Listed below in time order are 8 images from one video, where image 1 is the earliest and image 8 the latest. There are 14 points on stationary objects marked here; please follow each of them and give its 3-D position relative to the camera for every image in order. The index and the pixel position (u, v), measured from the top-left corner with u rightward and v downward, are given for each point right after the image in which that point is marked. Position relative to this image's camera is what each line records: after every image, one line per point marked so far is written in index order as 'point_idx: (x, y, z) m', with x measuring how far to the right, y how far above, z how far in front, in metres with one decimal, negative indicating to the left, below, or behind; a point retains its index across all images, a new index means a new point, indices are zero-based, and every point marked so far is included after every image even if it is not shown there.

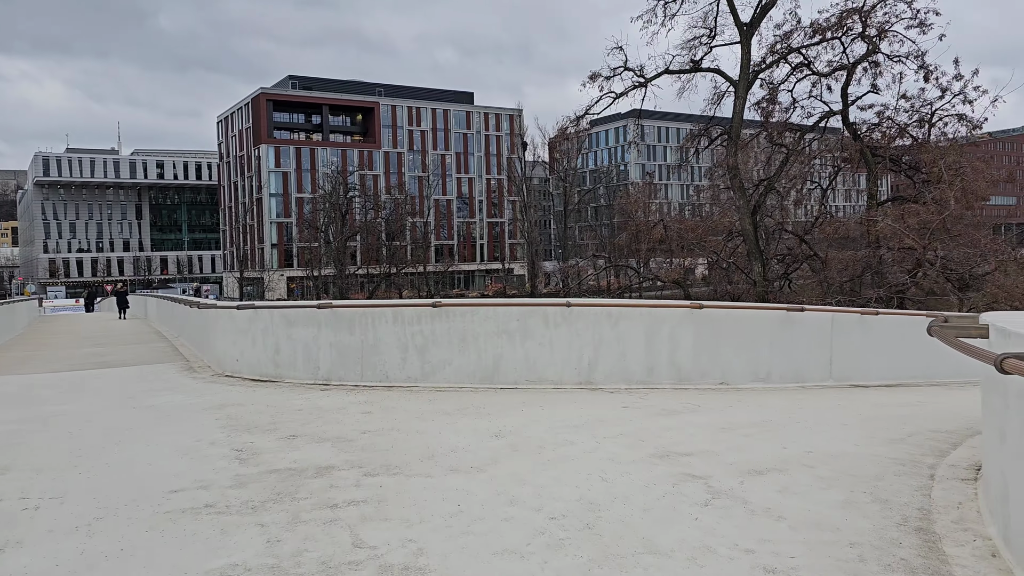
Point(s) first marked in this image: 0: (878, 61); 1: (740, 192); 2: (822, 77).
0: (+8.1, +5.0, +18.4) m
1: (+4.9, +2.1, +17.7) m
2: (+6.8, +4.6, +18.3) m
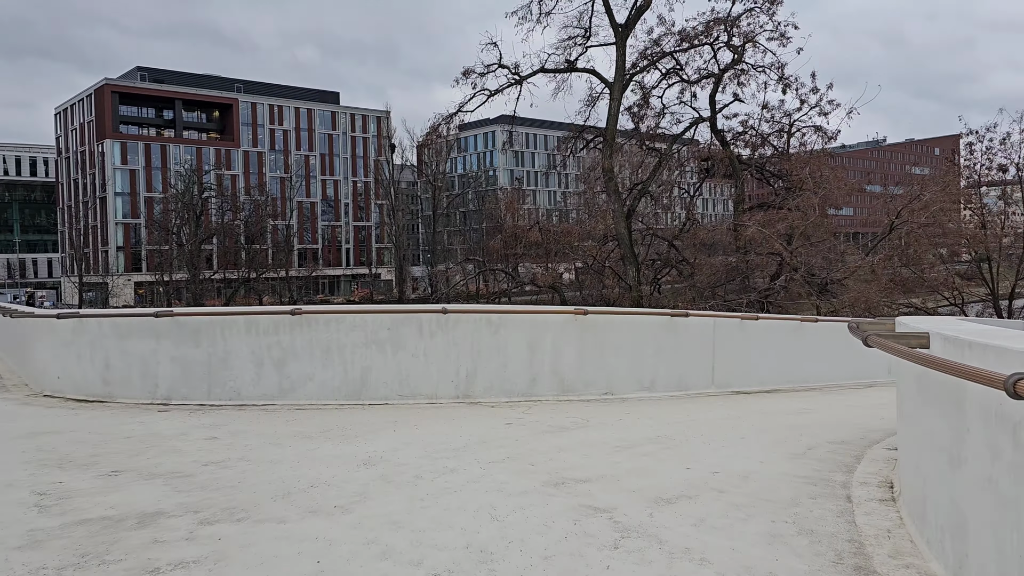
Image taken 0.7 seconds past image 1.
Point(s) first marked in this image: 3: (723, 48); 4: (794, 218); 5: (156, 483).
0: (+5.2, +4.9, +18.7) m
1: (+2.2, +2.0, +17.6) m
2: (+4.0, +4.5, +18.5) m
3: (+4.6, +5.3, +18.3) m
4: (+6.0, +1.5, +17.5) m
5: (-2.1, -1.1, +4.9) m
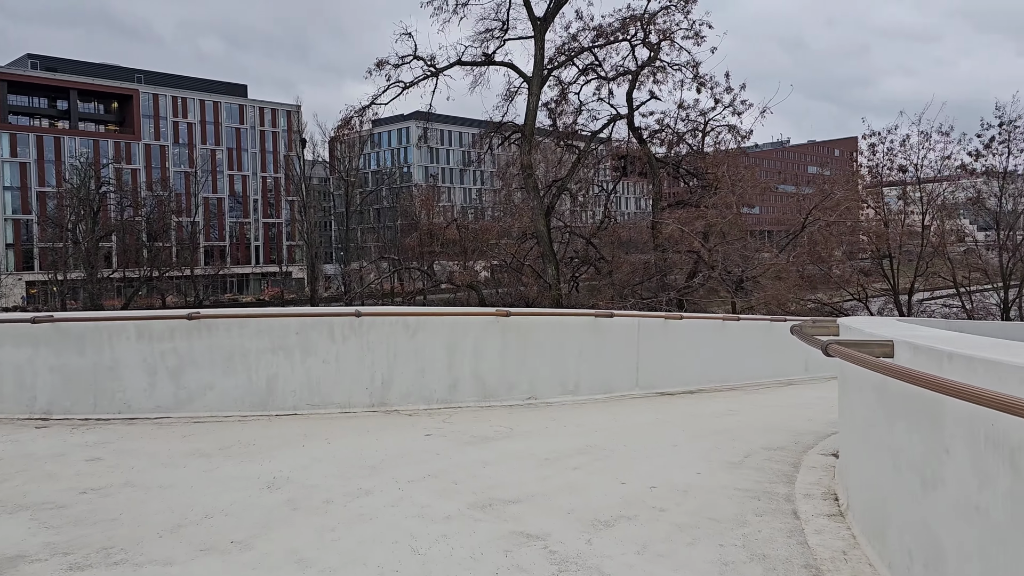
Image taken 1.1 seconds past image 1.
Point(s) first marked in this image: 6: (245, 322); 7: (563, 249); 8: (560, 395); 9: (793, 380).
0: (+3.3, +4.9, +18.7) m
1: (+0.5, +2.0, +17.3) m
2: (+2.1, +4.6, +18.4) m
3: (+2.8, +5.3, +18.2) m
4: (+4.2, +1.5, +17.6) m
5: (-2.5, -1.2, +4.2) m
6: (-2.3, -0.3, +7.2) m
7: (+1.2, +0.9, +19.7) m
8: (+0.5, -1.1, +8.3) m
9: (+3.9, -1.3, +11.7) m
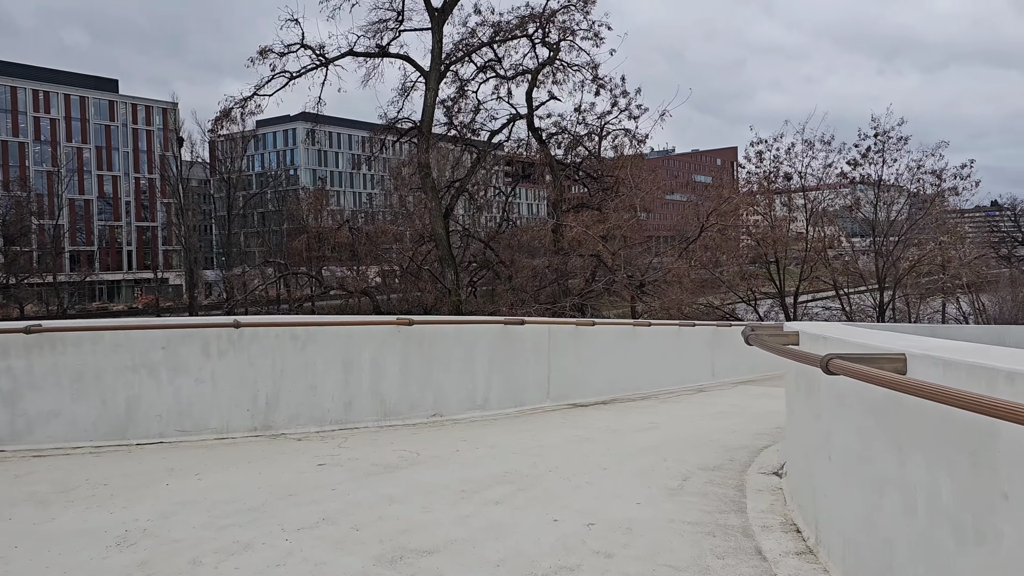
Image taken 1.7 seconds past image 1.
0: (+1.0, +4.8, +18.3) m
1: (-1.6, +1.9, +16.5) m
2: (-0.1, +4.5, +17.8) m
3: (+0.6, +5.2, +17.8) m
4: (+2.1, +1.4, +17.3) m
5: (-2.8, -1.2, +3.1) m
6: (-3.0, -0.3, +6.1) m
7: (-1.2, +0.8, +19.0) m
8: (-0.4, -1.1, +7.6) m
9: (+2.6, -1.4, +11.4) m
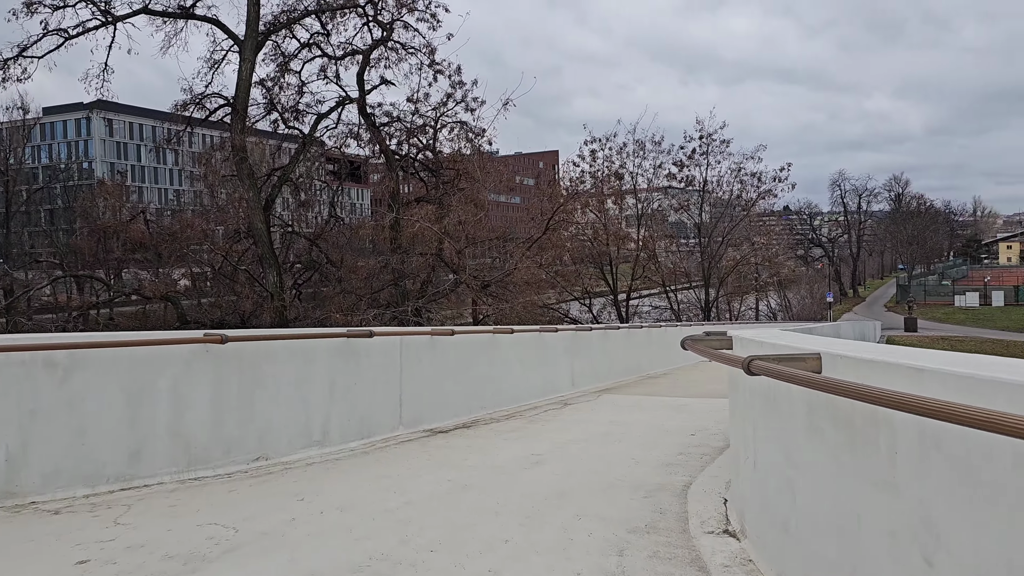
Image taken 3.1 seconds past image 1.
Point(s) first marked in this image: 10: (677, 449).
0: (-2.4, +4.8, +16.7) m
1: (-4.6, +1.8, +14.4) m
2: (-3.4, +4.4, +16.0) m
3: (-2.7, +5.2, +16.1) m
4: (-1.1, +1.4, +15.9) m
5: (-2.9, -1.2, +1.1) m
6: (-3.7, -0.4, +3.9) m
7: (-4.7, +0.7, +17.0) m
8: (-1.5, -1.1, +5.9) m
9: (+0.6, -1.4, +10.3) m
10: (+1.2, -1.2, +6.1) m
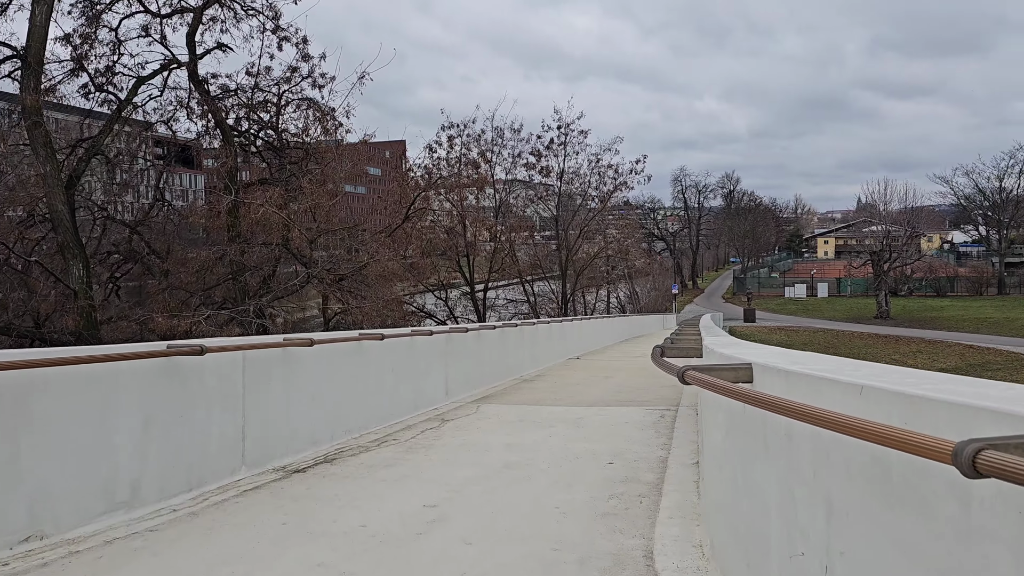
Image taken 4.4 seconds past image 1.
0: (-5.0, +4.9, +14.6) m
1: (-6.7, +1.9, +12.0) m
2: (-5.8, +4.5, +13.7) m
3: (-5.2, +5.2, +13.9) m
4: (-3.5, +1.5, +14.1) m
5: (-2.6, -1.3, -0.8) m
6: (-3.9, -0.4, +1.8) m
7: (-7.2, +0.8, +14.4) m
8: (-2.1, -1.1, +4.2) m
9: (-0.8, -1.3, +8.9) m
10: (+0.5, -1.2, +4.9) m
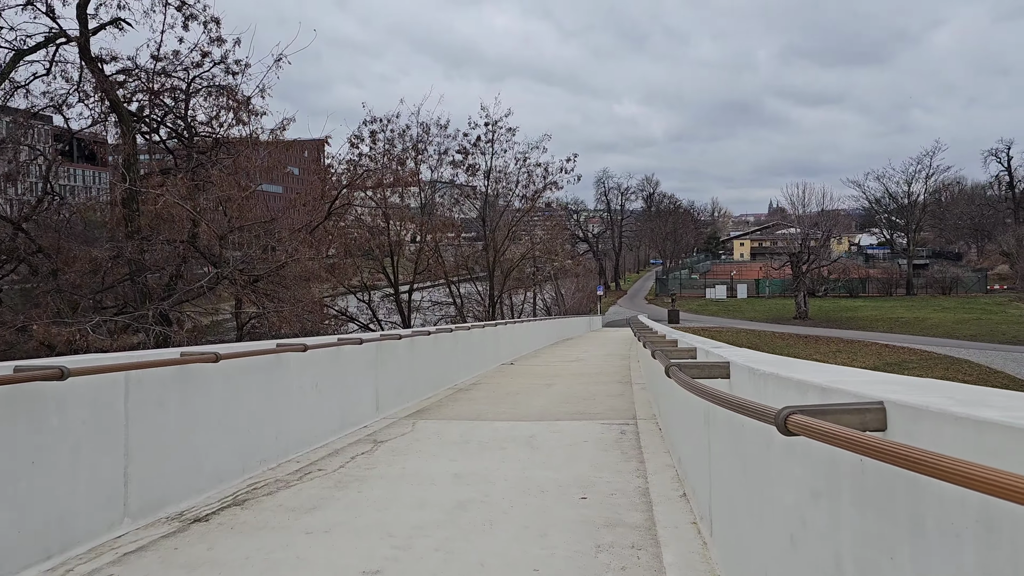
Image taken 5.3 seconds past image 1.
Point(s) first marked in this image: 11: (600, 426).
0: (-6.1, +4.8, +13.1) m
1: (-7.5, +1.8, +10.3) m
2: (-6.8, +4.4, +12.1) m
3: (-6.2, +5.2, +12.4) m
4: (-4.6, +1.4, +12.7) m
5: (-2.2, -1.3, -2.0) m
6: (-3.8, -0.4, +0.5) m
7: (-8.3, +0.8, +12.7) m
8: (-2.2, -1.2, +3.0) m
9: (-1.4, -1.3, +7.8) m
10: (+0.4, -1.2, +3.9) m
11: (+0.9, -1.3, +8.0) m
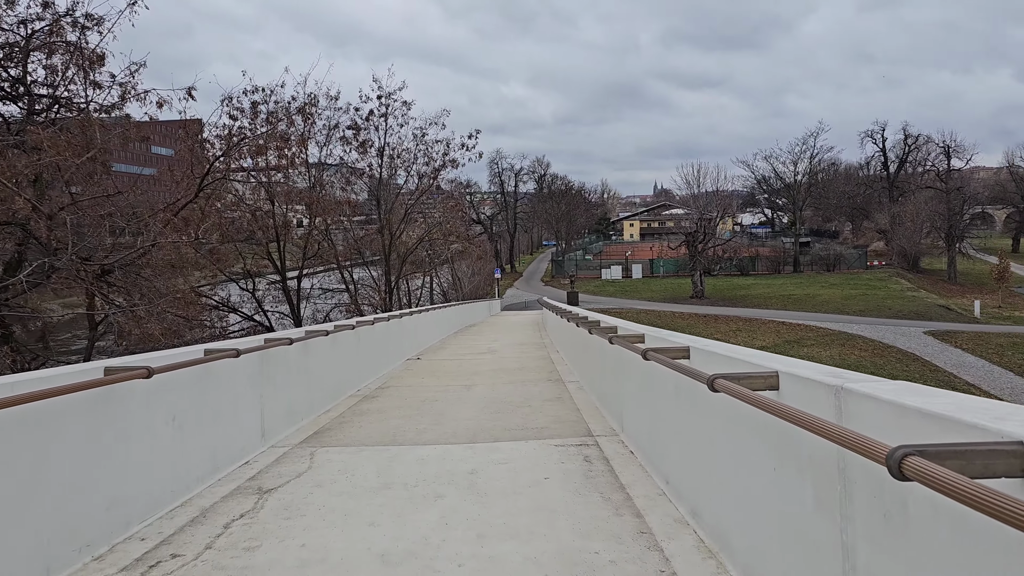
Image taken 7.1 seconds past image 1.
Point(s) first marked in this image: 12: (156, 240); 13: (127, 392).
0: (-7.3, +4.9, +10.4) m
1: (-8.3, +1.8, +7.5) m
2: (-7.9, +4.5, +9.3) m
3: (-7.4, +5.2, +9.6) m
4: (-5.7, +1.5, +10.2) m
5: (-1.4, -1.4, -4.0) m
6: (-3.3, -0.6, -1.8) m
7: (-9.4, +0.8, +9.8) m
8: (-2.0, -1.2, +1.0) m
9: (-1.8, -1.3, +5.9) m
10: (+0.4, -1.2, +2.2) m
11: (+0.3, -1.2, +6.3) m
12: (-5.4, +0.7, +12.5) m
13: (-2.0, -0.5, +4.4) m
